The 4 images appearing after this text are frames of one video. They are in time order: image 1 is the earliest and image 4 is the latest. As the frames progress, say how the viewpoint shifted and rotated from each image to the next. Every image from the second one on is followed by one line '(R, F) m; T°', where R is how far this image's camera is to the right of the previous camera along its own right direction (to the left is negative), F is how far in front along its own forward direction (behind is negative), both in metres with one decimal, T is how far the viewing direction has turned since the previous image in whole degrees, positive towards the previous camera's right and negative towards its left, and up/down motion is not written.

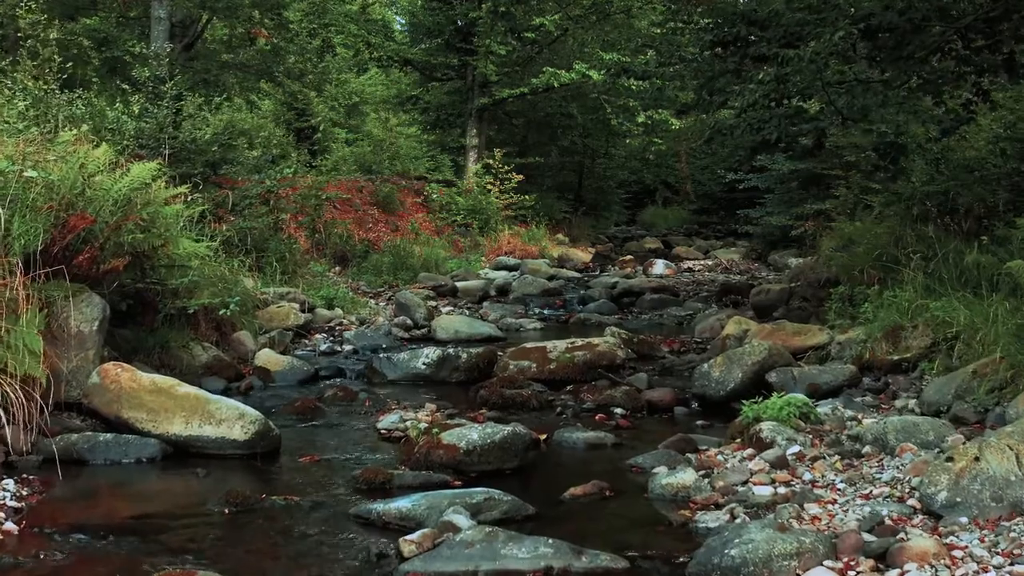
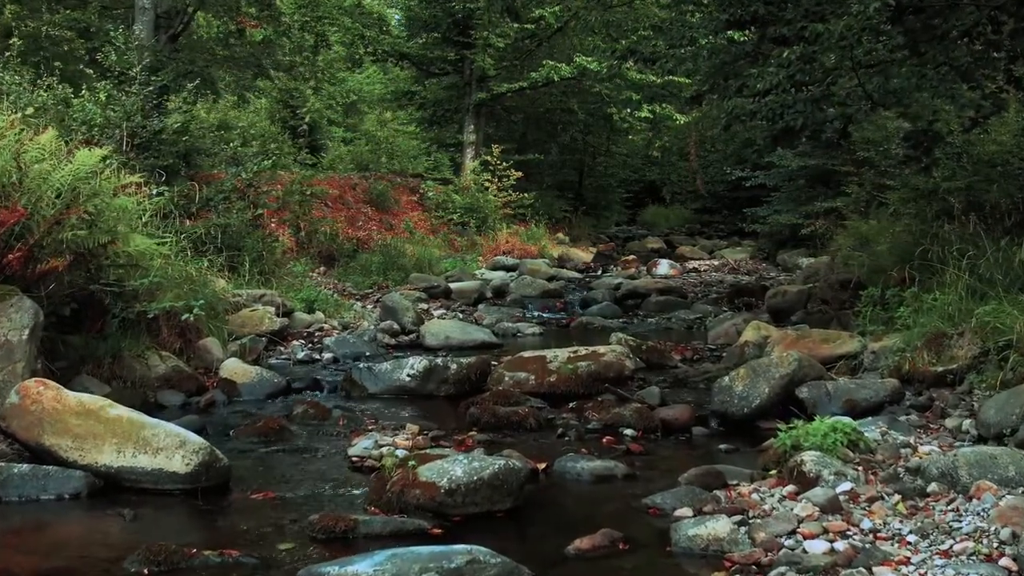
(0.0, +0.8) m; 0°
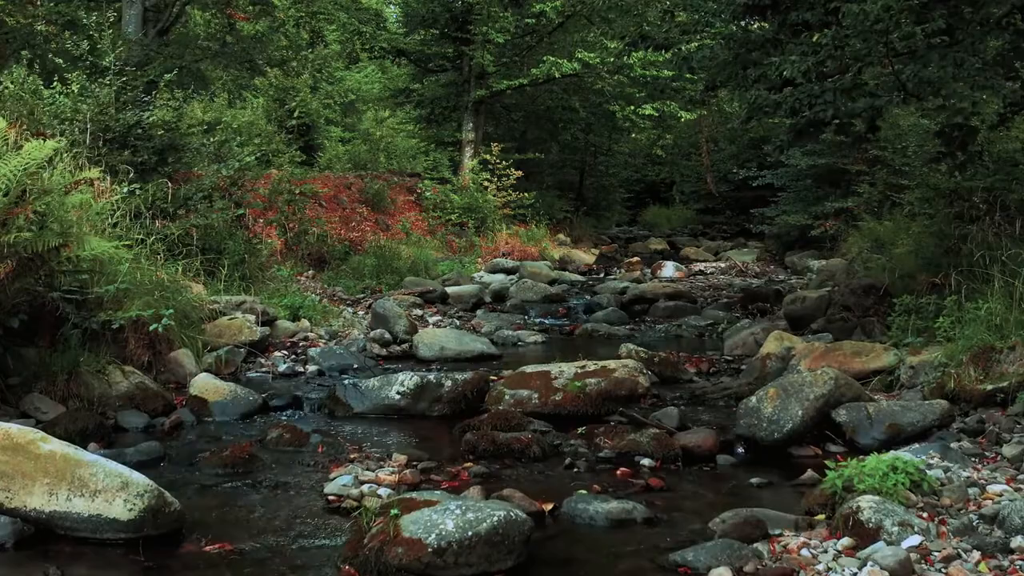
(0.0, +0.7) m; 0°
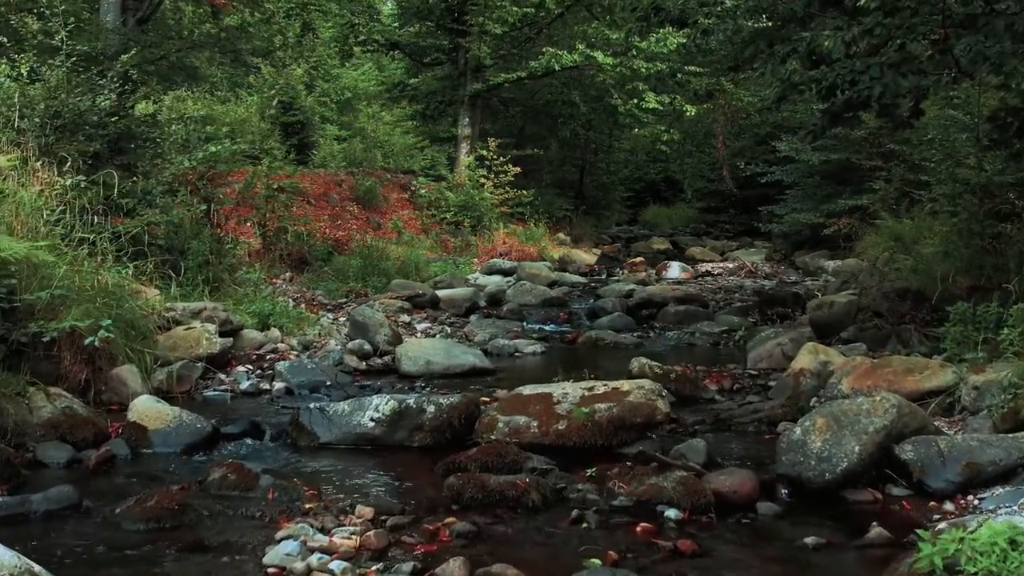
(0.0, +0.9) m; 0°
